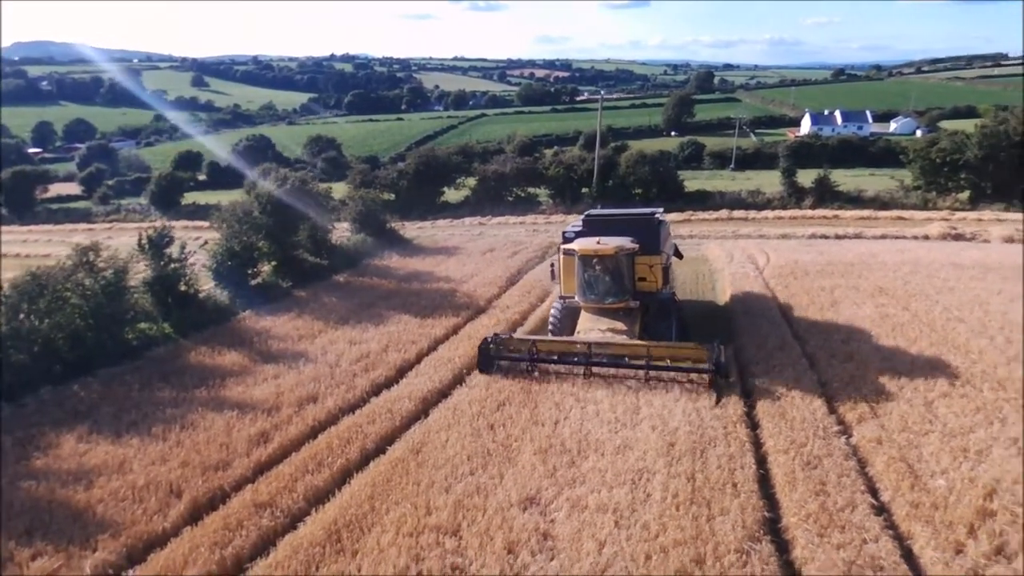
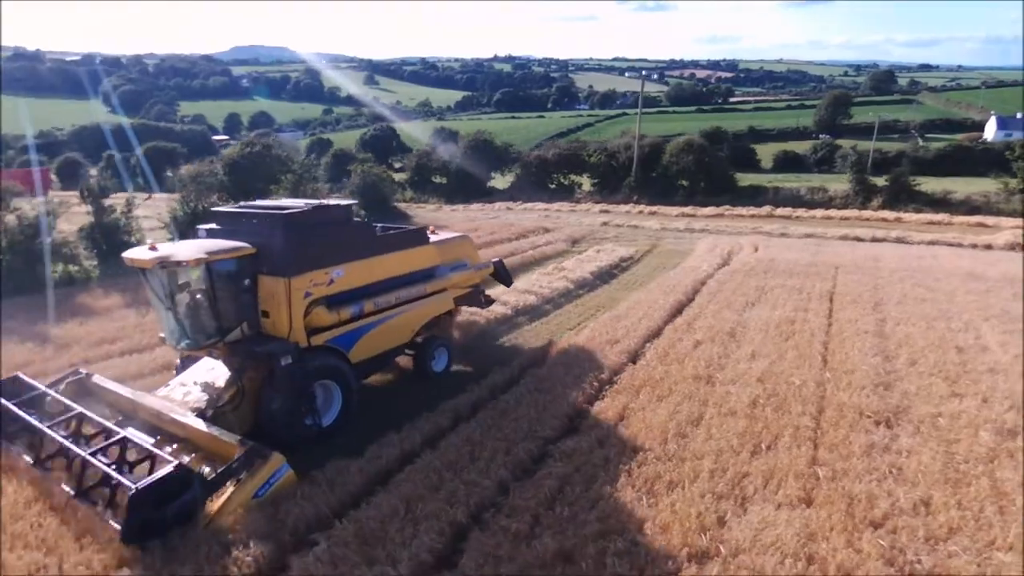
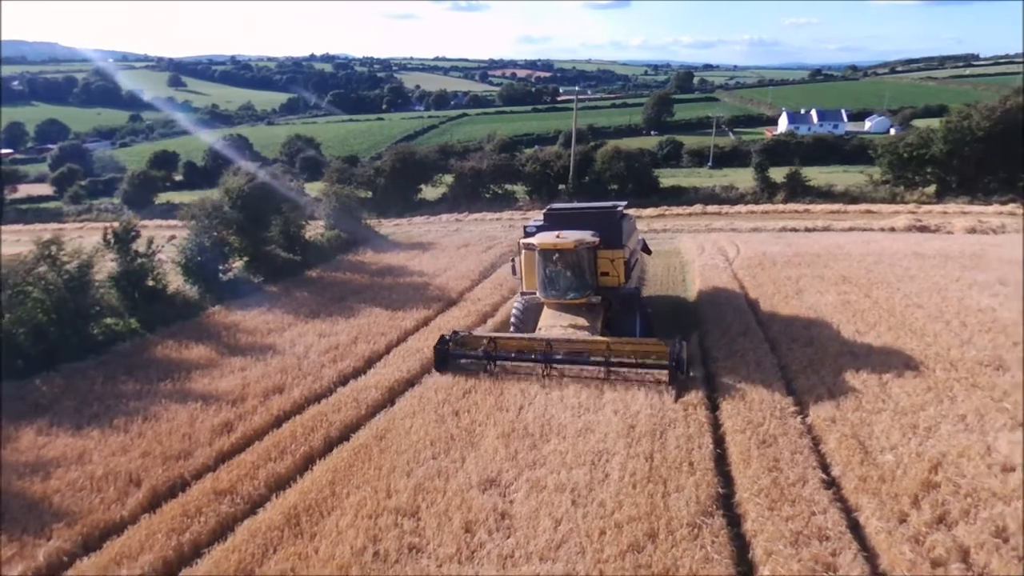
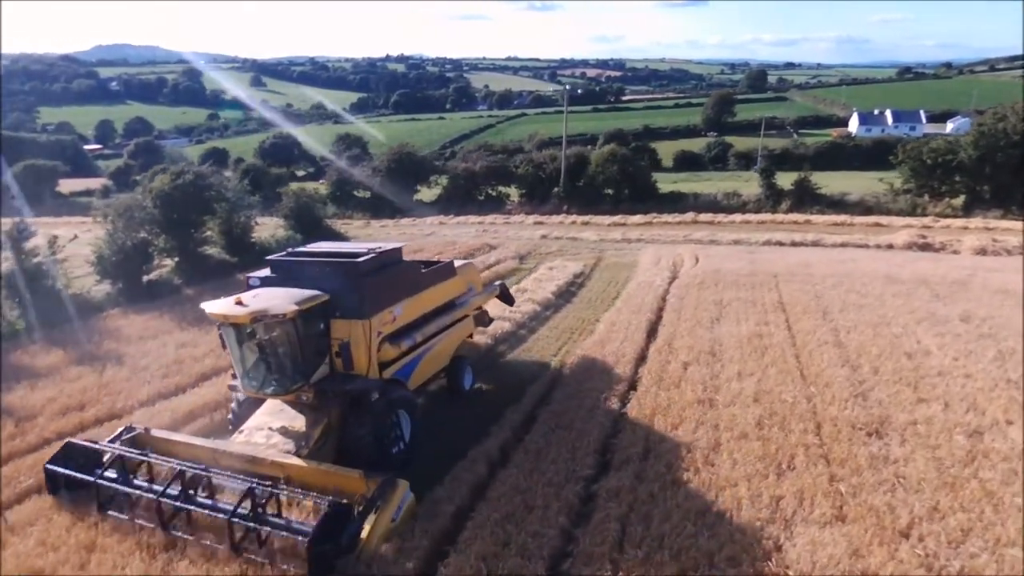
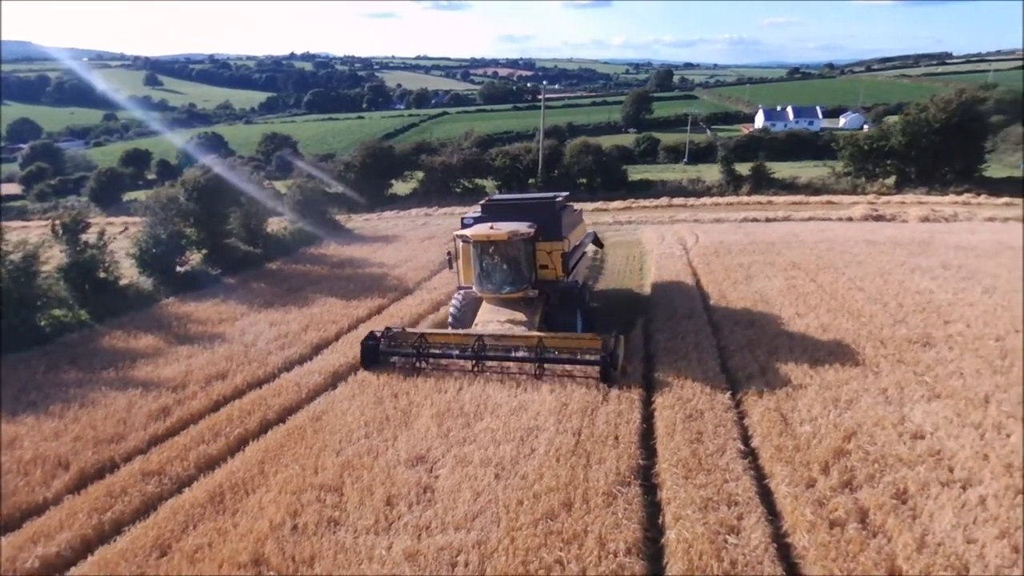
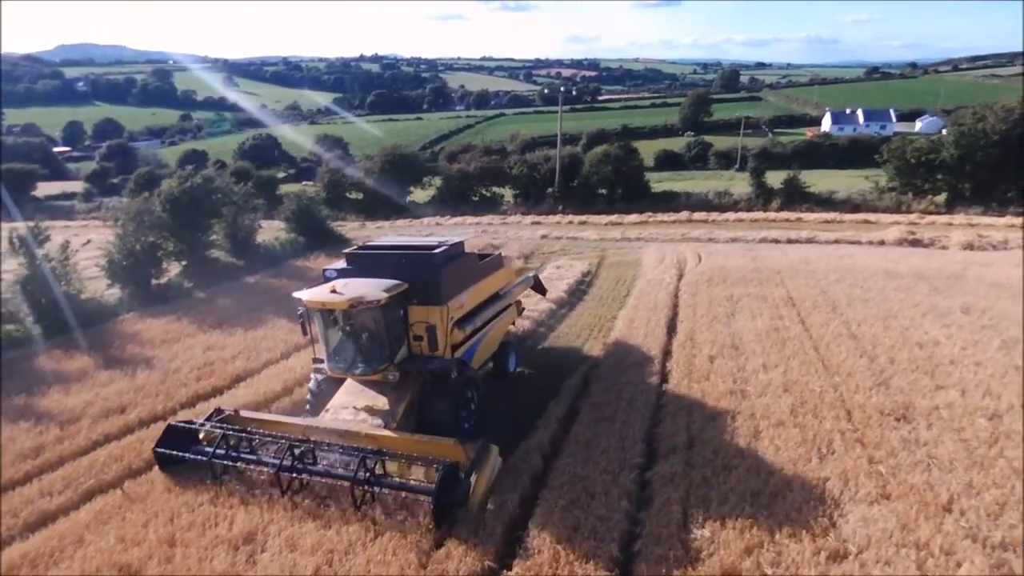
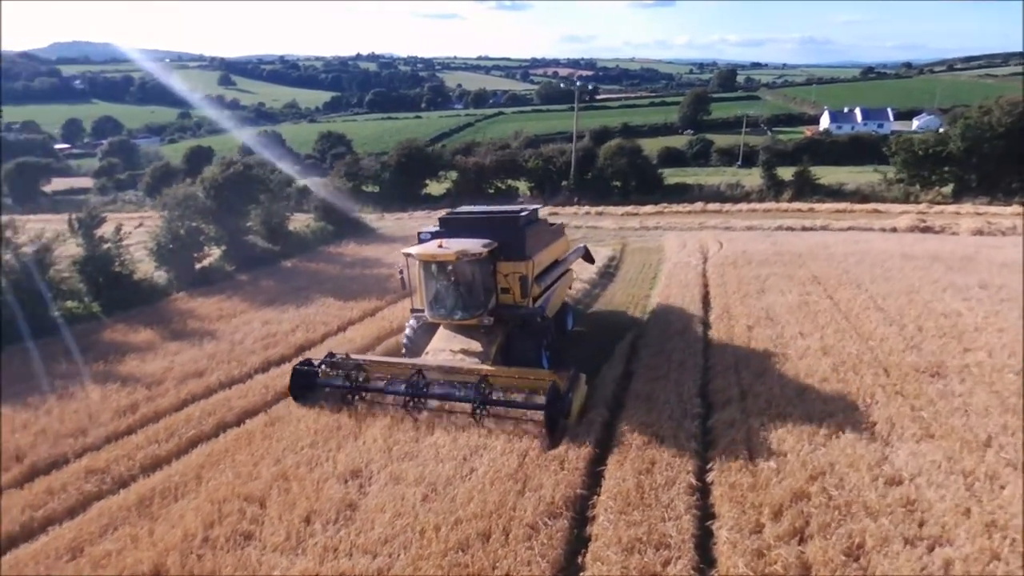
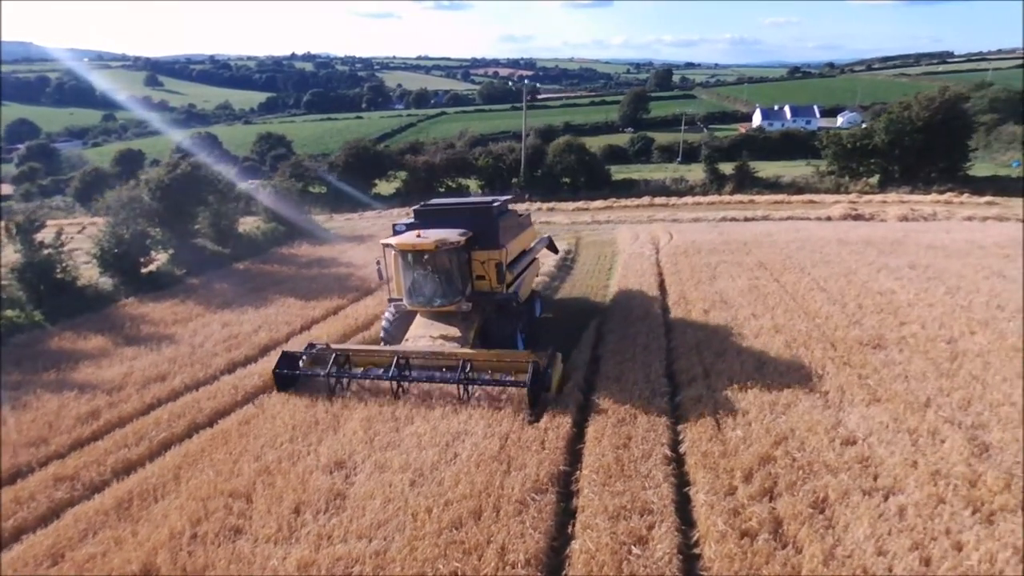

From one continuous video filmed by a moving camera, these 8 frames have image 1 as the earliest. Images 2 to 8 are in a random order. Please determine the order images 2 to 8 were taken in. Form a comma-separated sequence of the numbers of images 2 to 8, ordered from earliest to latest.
3, 5, 8, 7, 6, 4, 2
